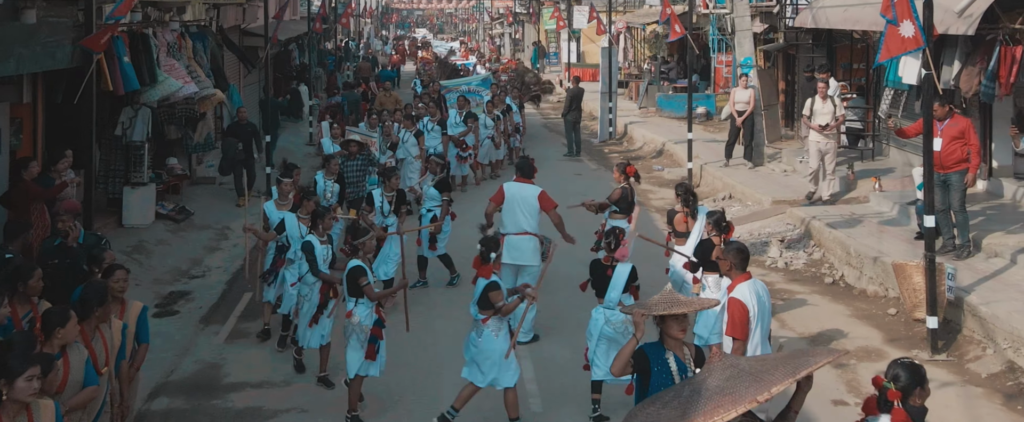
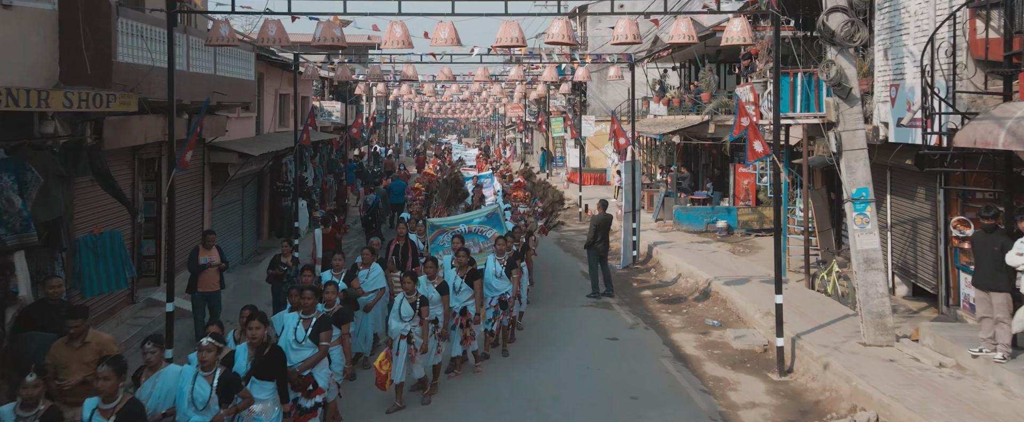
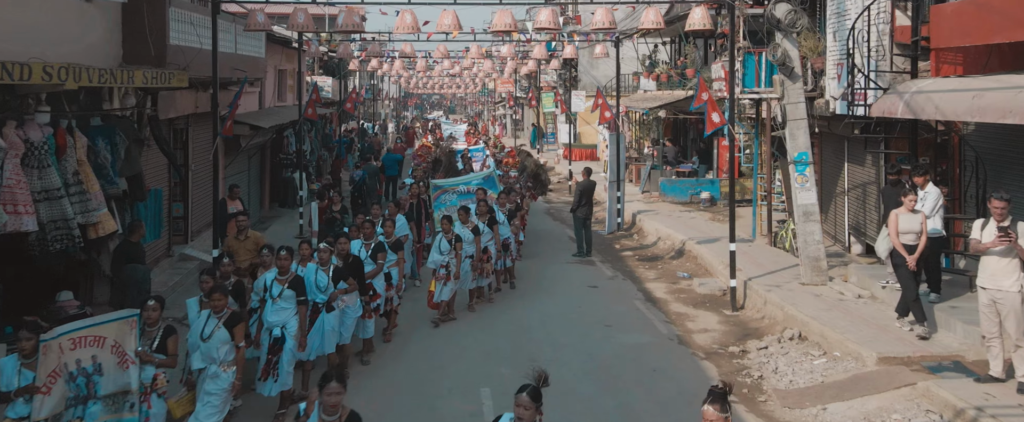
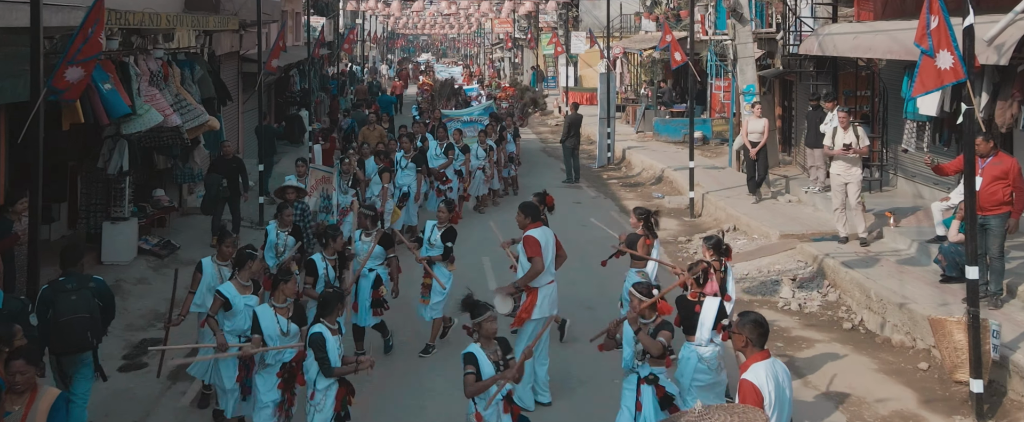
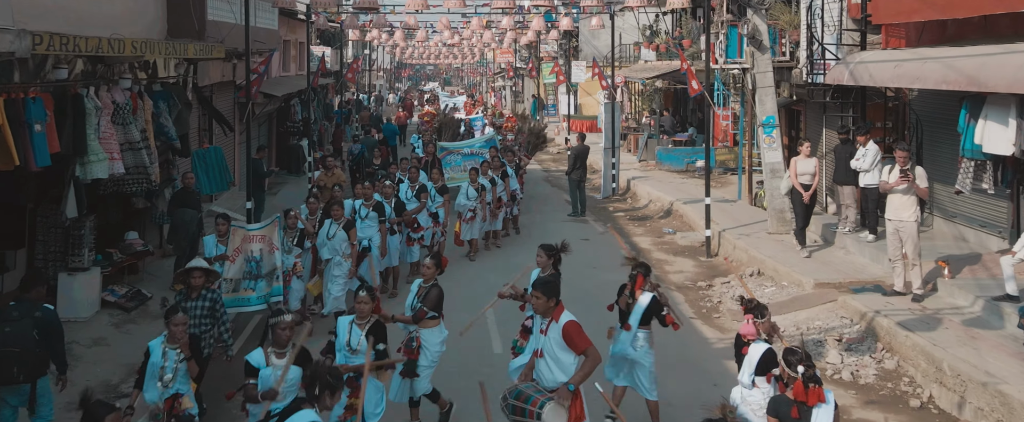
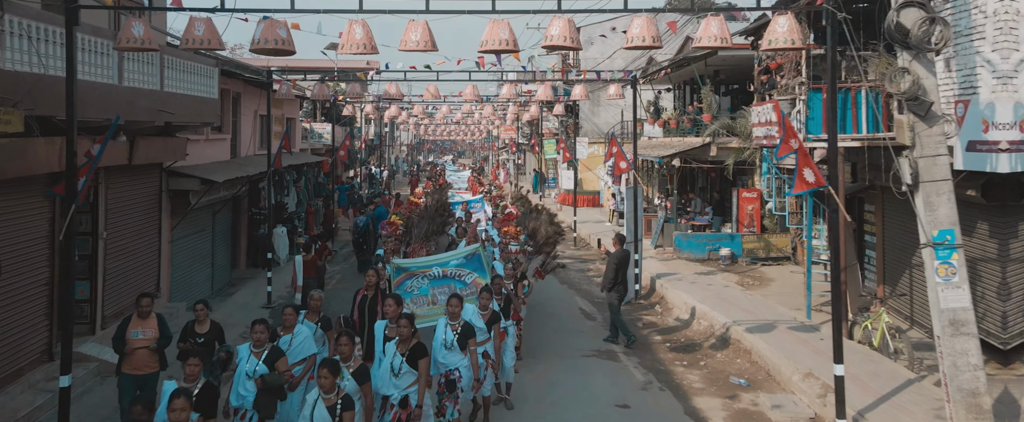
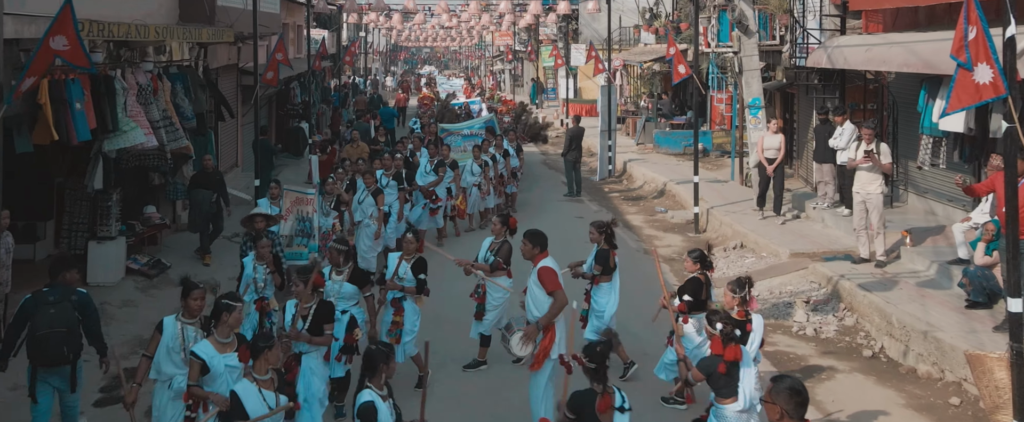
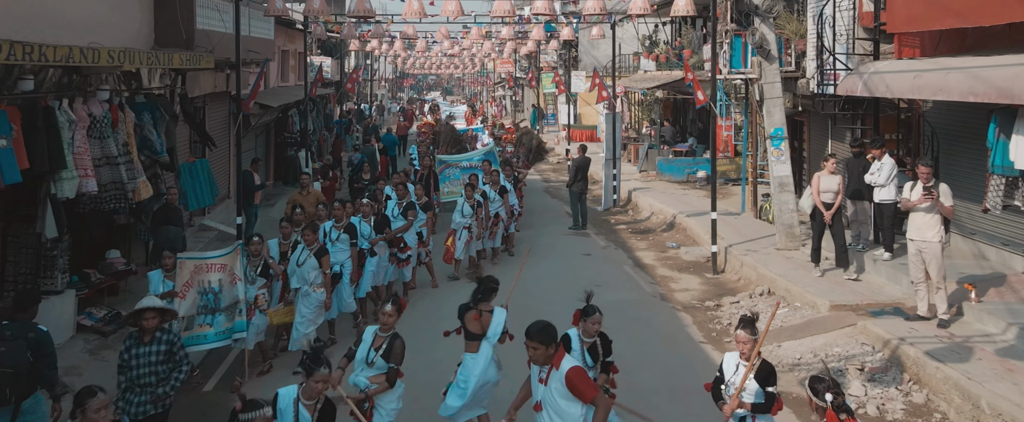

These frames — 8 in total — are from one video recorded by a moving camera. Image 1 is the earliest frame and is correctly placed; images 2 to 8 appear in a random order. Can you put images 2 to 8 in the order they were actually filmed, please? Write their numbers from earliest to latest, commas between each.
4, 7, 5, 8, 3, 2, 6
